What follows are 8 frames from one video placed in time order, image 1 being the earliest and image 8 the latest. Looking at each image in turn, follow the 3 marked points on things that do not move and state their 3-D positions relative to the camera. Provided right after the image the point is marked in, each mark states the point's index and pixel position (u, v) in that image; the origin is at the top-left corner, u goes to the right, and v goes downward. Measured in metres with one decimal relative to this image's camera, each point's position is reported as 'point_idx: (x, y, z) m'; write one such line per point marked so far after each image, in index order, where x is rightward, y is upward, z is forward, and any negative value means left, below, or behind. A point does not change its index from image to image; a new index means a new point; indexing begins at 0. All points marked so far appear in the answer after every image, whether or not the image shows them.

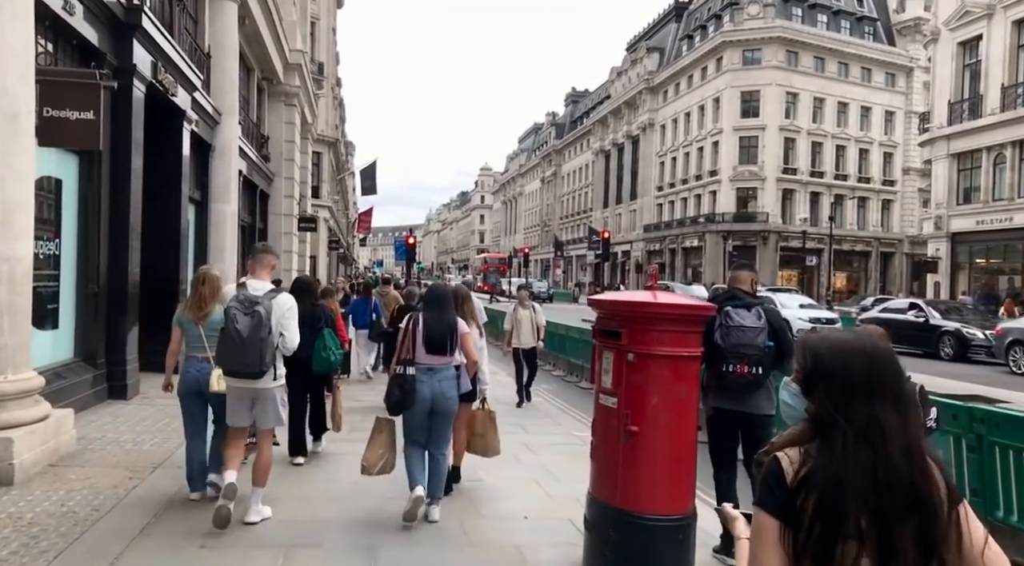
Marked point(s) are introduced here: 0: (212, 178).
0: (-6.7, +2.3, +15.7) m
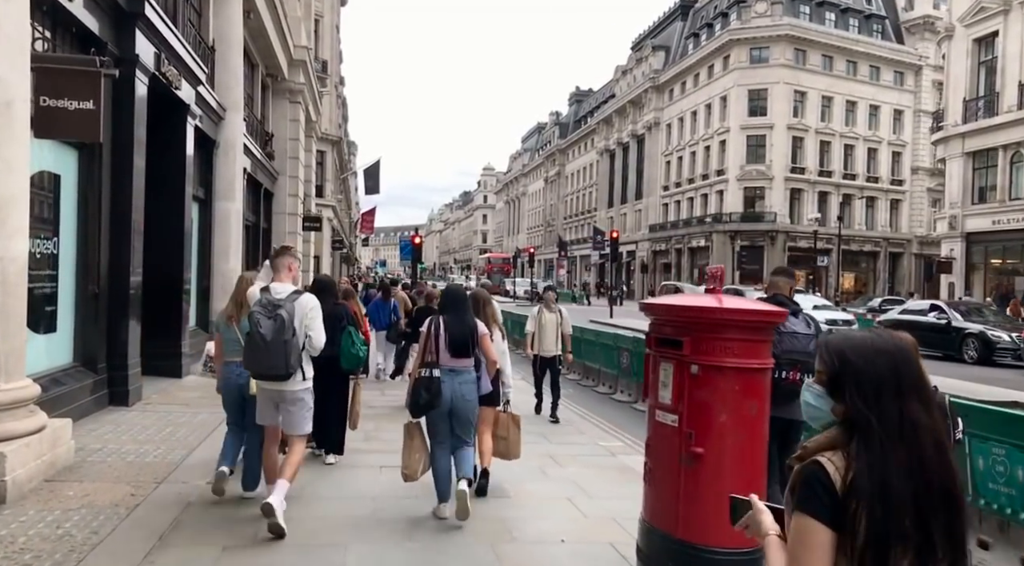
0: (-6.4, +2.3, +15.3) m
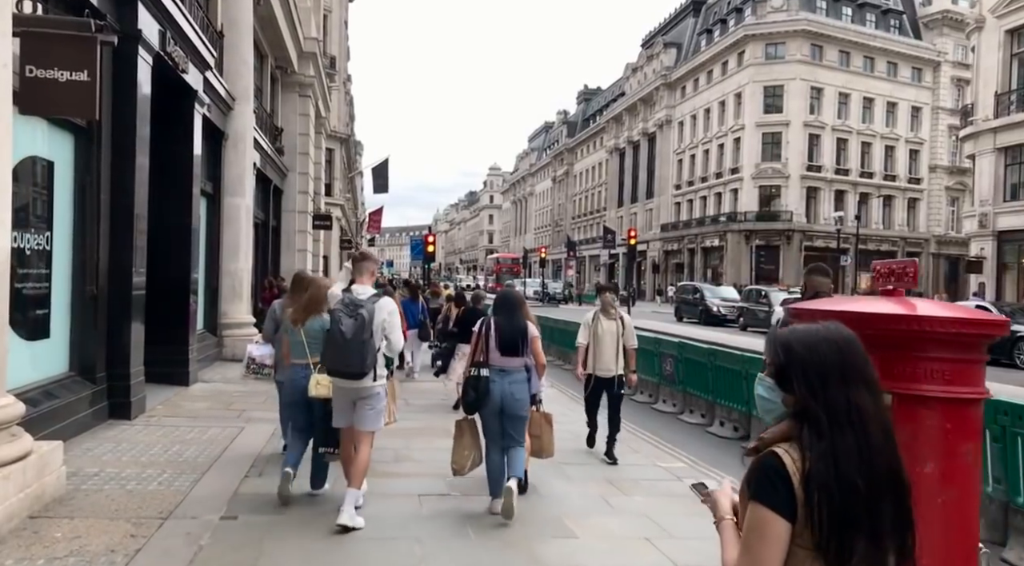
0: (-5.9, +2.3, +14.4) m
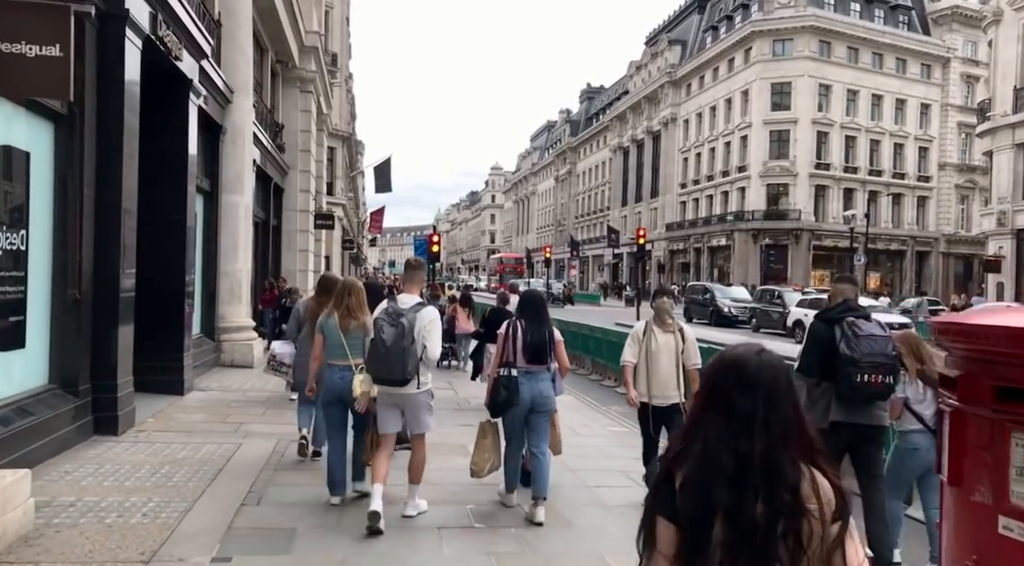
0: (-5.6, +2.3, +13.7) m
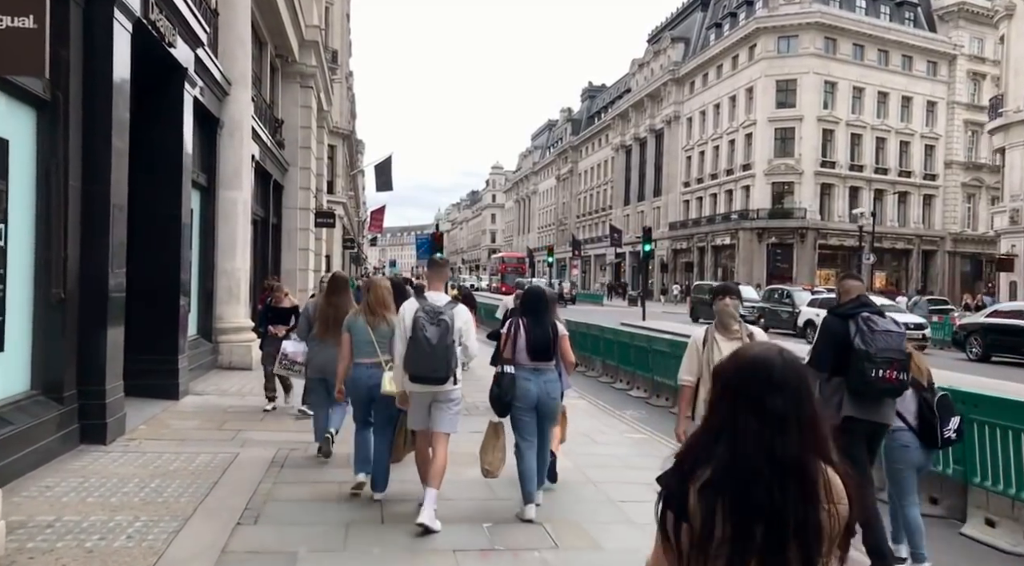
0: (-5.5, +2.3, +13.2) m
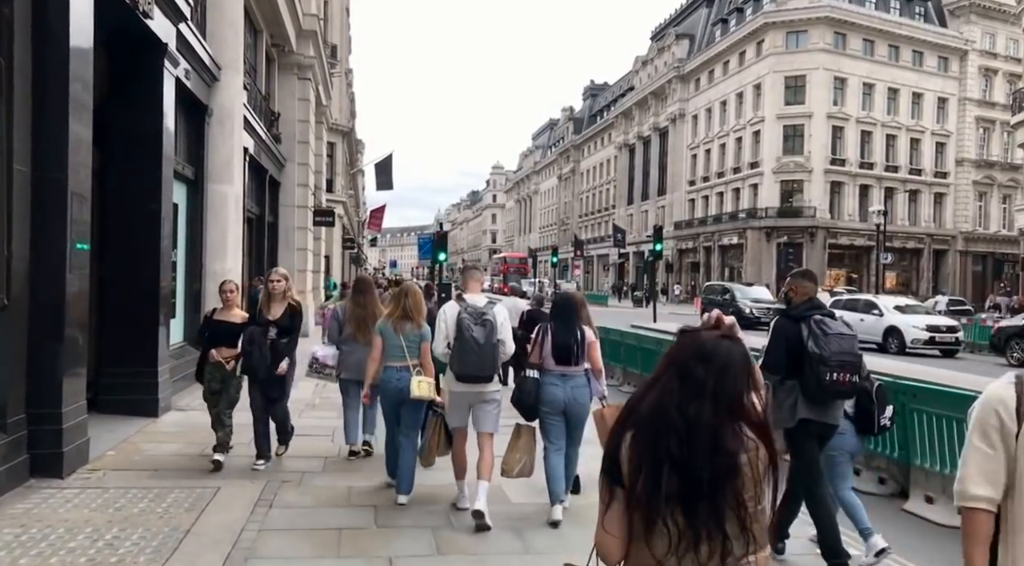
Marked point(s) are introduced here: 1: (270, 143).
0: (-5.2, +2.3, +12.1) m
1: (-6.5, +3.7, +18.8) m
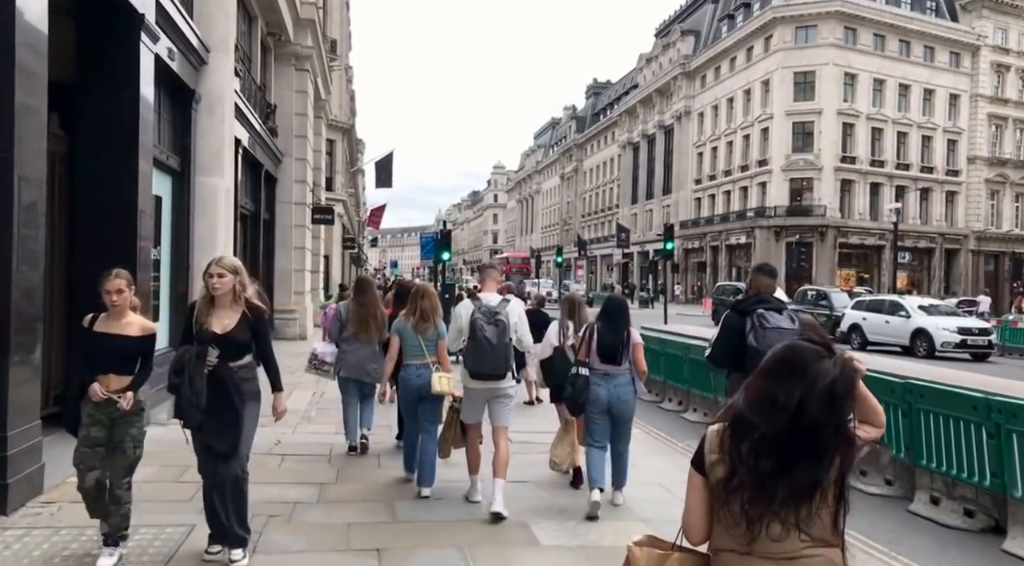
0: (-5.0, +2.3, +11.2) m
1: (-6.3, +3.7, +17.9) m
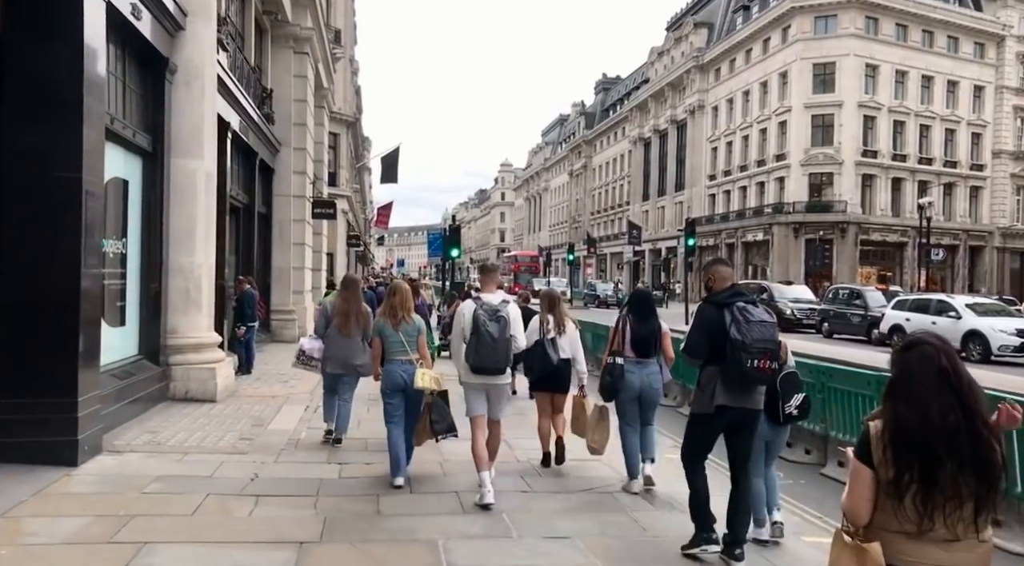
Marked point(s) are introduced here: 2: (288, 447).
0: (-4.7, +2.3, +9.7) m
1: (-5.9, +3.8, +16.5) m
2: (-2.4, -1.7, +7.5) m
